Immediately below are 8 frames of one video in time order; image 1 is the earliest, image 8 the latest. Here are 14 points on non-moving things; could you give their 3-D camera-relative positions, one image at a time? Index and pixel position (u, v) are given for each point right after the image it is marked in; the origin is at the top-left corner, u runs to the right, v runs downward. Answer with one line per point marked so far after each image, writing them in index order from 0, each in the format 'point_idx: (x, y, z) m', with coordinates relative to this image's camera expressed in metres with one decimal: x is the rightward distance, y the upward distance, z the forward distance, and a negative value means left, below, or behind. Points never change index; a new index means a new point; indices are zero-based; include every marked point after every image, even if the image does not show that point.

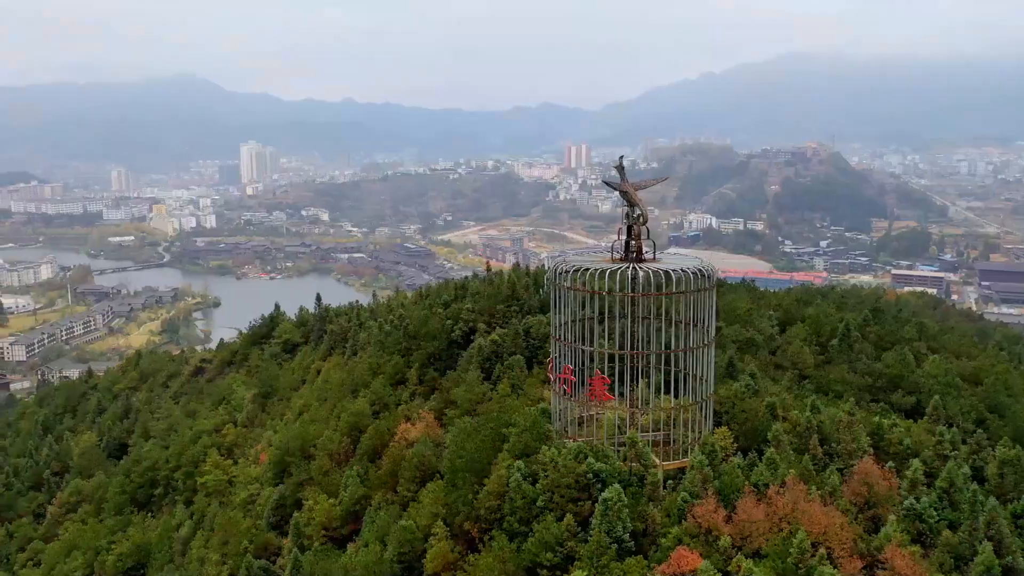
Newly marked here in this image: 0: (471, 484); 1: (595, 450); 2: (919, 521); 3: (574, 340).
0: (-0.6, -2.5, +11.7) m
1: (+1.0, -2.0, +11.3) m
2: (+4.6, -2.6, +10.4) m
3: (+0.8, -0.8, +12.9) m
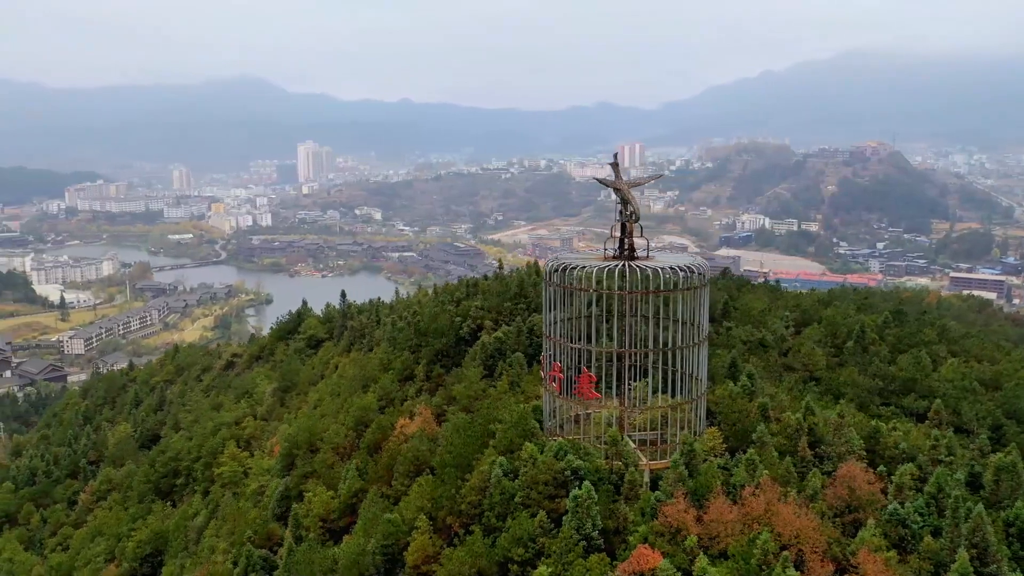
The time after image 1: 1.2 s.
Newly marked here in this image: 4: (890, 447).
0: (-0.8, -2.5, +11.8) m
1: (+0.8, -2.0, +11.3) m
2: (+4.3, -2.6, +10.1) m
3: (+0.7, -0.7, +12.9) m
4: (+5.0, -2.1, +12.1) m
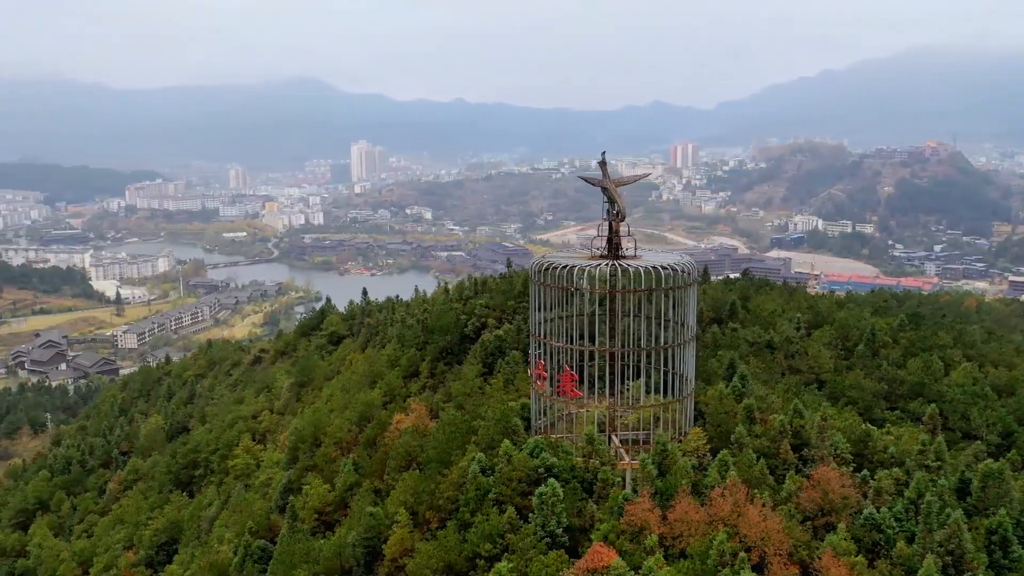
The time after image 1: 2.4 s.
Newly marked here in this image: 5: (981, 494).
0: (-1.0, -2.4, +11.9) m
1: (+0.5, -1.9, +11.3) m
2: (+4.0, -2.6, +10.0) m
3: (+0.5, -0.7, +12.9) m
4: (+4.8, -2.1, +11.9) m
5: (+5.6, -2.5, +11.0) m
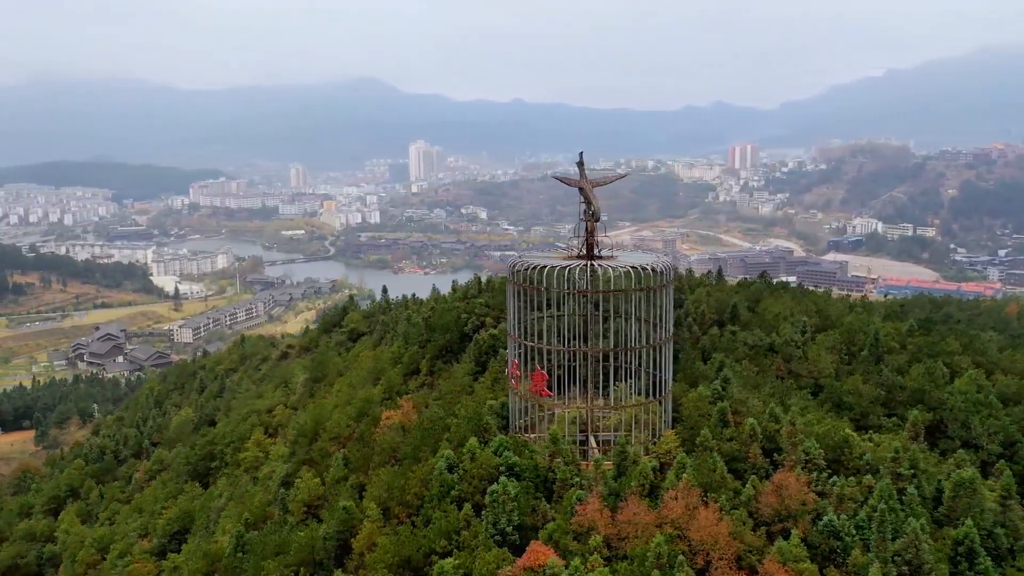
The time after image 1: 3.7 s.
0: (-1.4, -2.4, +12.1) m
1: (+0.1, -1.9, +11.4) m
2: (+3.5, -2.7, +9.8) m
3: (+0.2, -0.7, +13.0) m
4: (+4.4, -2.2, +11.7) m
5: (+5.1, -2.5, +10.7) m
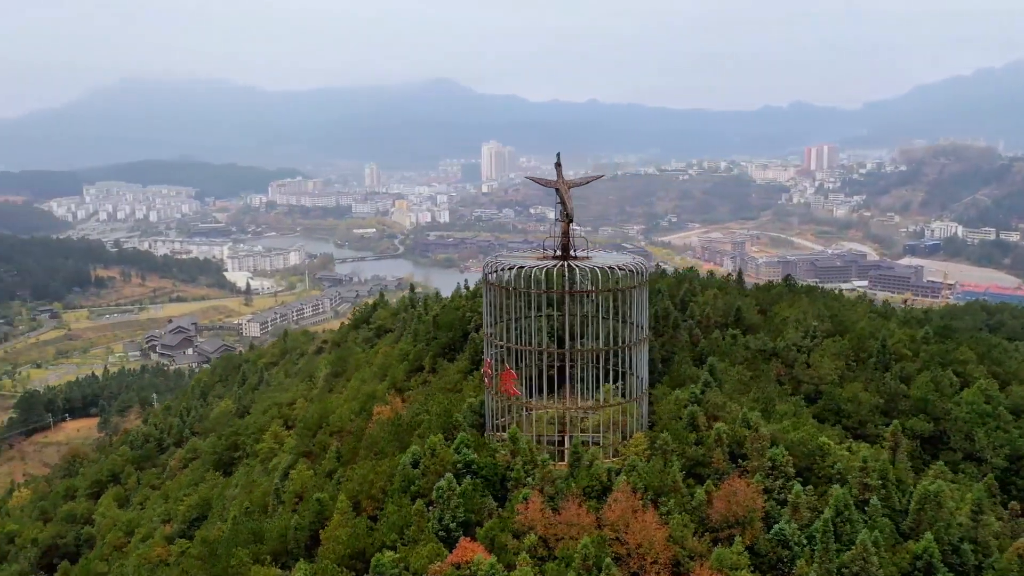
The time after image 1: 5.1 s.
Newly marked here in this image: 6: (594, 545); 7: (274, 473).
0: (-1.8, -2.4, +12.3) m
1: (-0.4, -1.9, +11.4) m
2: (+2.9, -2.7, +9.6) m
3: (-0.1, -0.7, +13.0) m
4: (+3.9, -2.2, +11.4) m
5: (+4.6, -2.6, +10.4) m
6: (+0.8, -2.5, +8.9) m
7: (-4.5, -3.5, +17.2) m
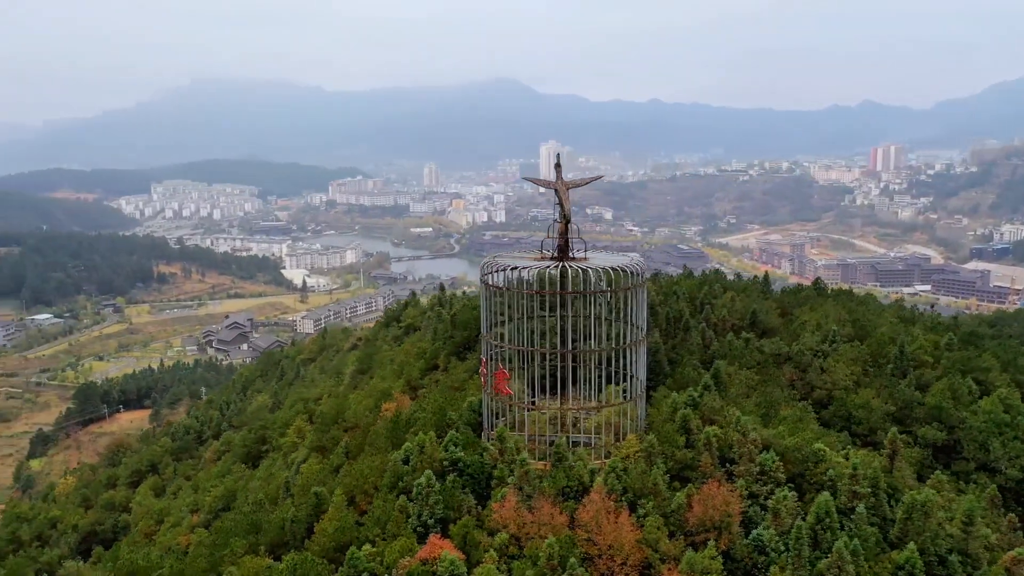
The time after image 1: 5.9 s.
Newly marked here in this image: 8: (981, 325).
0: (-1.9, -2.4, +12.5) m
1: (-0.5, -1.9, +11.5) m
2: (+2.6, -2.8, +9.5) m
3: (-0.1, -0.7, +13.1) m
4: (+3.8, -2.3, +11.2) m
5: (+4.3, -2.7, +10.2) m
6: (+0.5, -2.5, +8.9) m
7: (-4.2, -3.4, +17.5) m
8: (+10.0, -0.8, +19.6) m
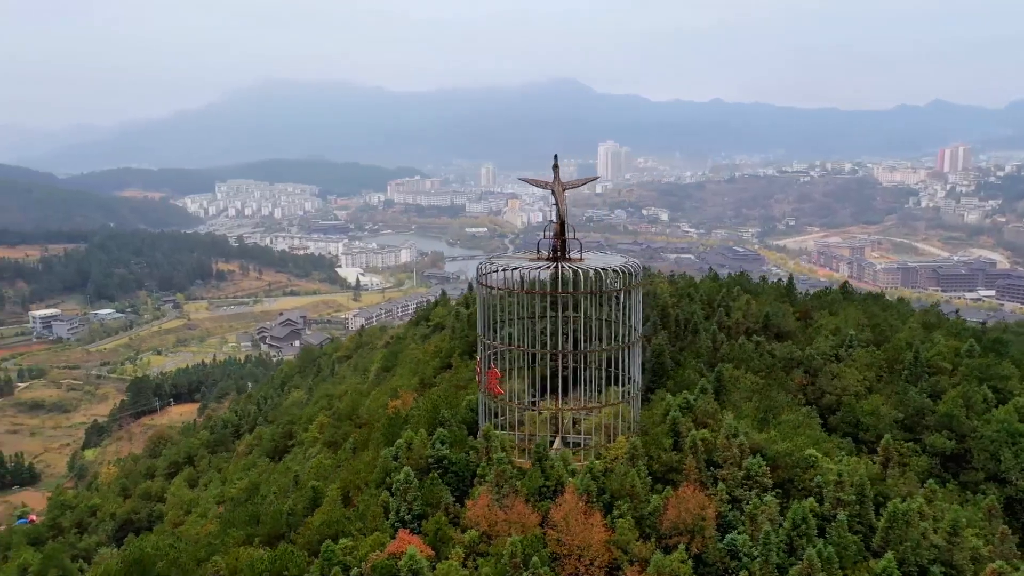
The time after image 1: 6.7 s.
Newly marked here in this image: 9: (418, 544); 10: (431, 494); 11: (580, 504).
0: (-2.0, -2.4, +12.7) m
1: (-0.7, -1.9, +11.7) m
2: (+2.3, -2.8, +9.5) m
3: (-0.2, -0.7, +13.2) m
4: (+3.6, -2.3, +11.1) m
5: (+4.1, -2.7, +10.0) m
6: (+0.1, -2.5, +9.0) m
7: (-4.0, -3.4, +17.9) m
8: (+10.3, -0.9, +19.1) m
9: (-0.9, -2.6, +9.3) m
10: (-0.9, -2.3, +10.5) m
11: (+0.7, -2.3, +9.8) m
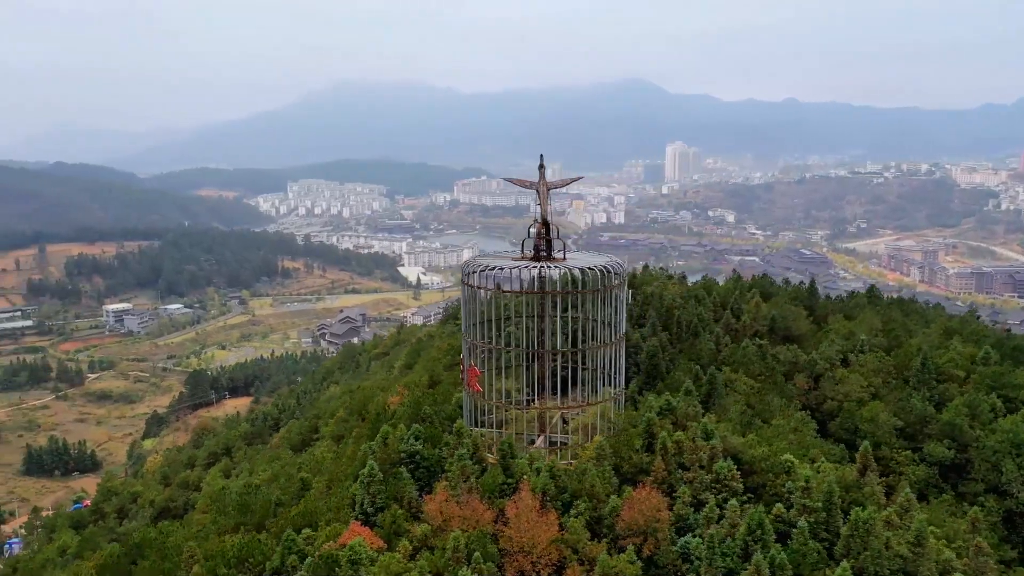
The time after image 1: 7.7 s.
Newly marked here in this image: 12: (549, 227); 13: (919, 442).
0: (-2.3, -2.3, +13.0) m
1: (-1.0, -1.9, +11.8) m
2: (+1.8, -2.8, +9.4) m
3: (-0.4, -0.7, +13.3) m
4: (+3.2, -2.3, +10.9) m
5: (+3.6, -2.7, +9.8) m
6: (-0.4, -2.5, +9.1) m
7: (-3.9, -3.3, +18.3) m
8: (+10.5, -1.0, +18.4) m
9: (-1.4, -2.6, +9.5) m
10: (-1.3, -2.3, +10.6) m
11: (+0.3, -2.3, +9.8) m
12: (+0.5, +0.9, +12.8) m
13: (+6.1, -2.3, +13.8) m
